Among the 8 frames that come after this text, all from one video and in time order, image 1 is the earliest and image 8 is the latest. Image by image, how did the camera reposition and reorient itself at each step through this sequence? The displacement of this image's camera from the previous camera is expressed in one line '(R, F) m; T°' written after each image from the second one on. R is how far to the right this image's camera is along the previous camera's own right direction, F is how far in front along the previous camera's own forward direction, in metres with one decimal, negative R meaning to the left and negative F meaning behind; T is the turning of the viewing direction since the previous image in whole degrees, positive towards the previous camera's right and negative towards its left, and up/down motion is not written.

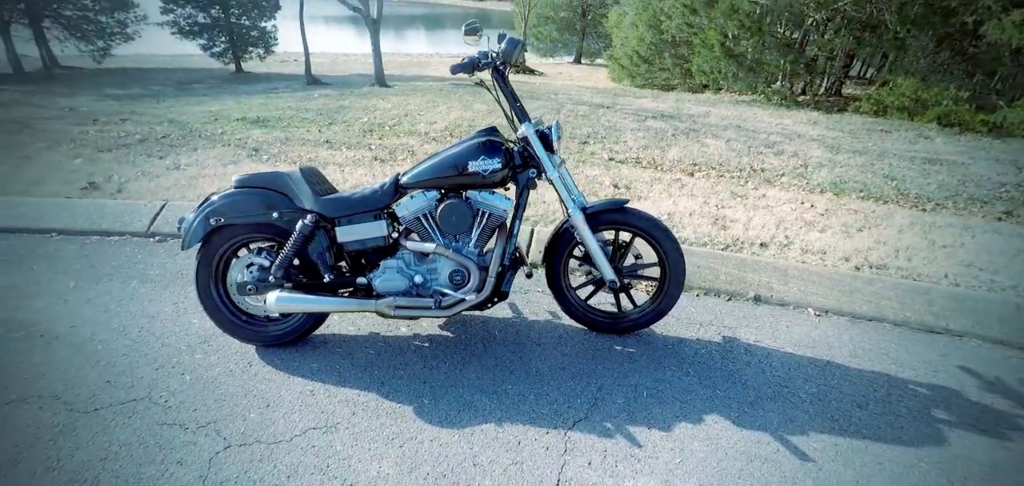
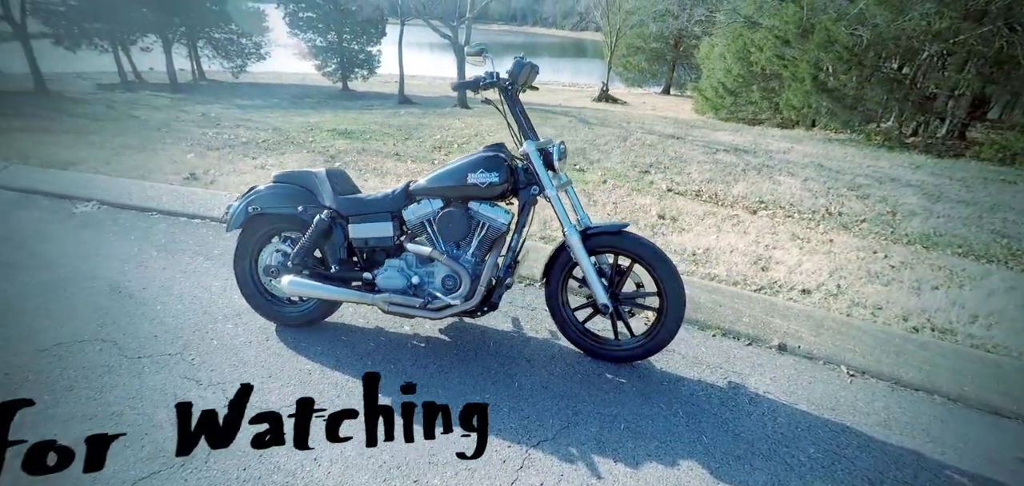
(+0.6, -0.1) m; -11°
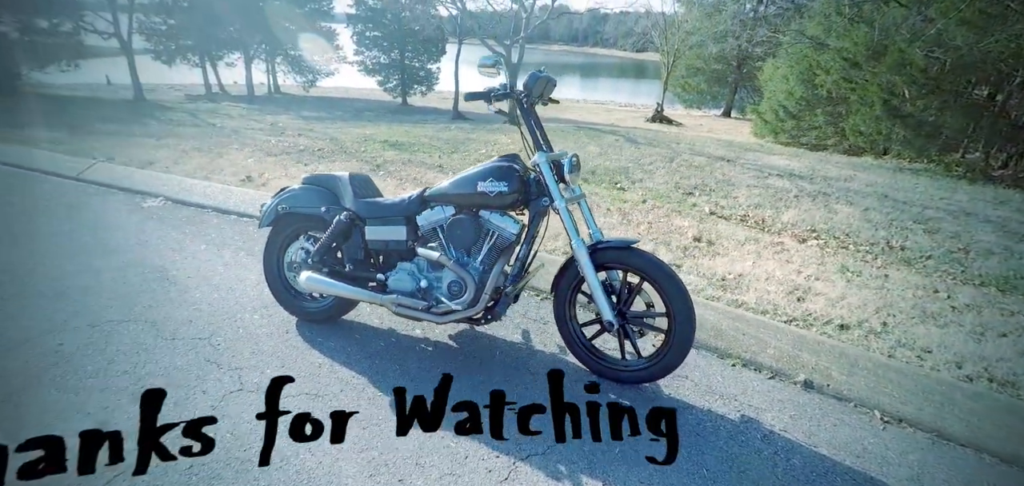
(+0.3, 0.0) m; -7°
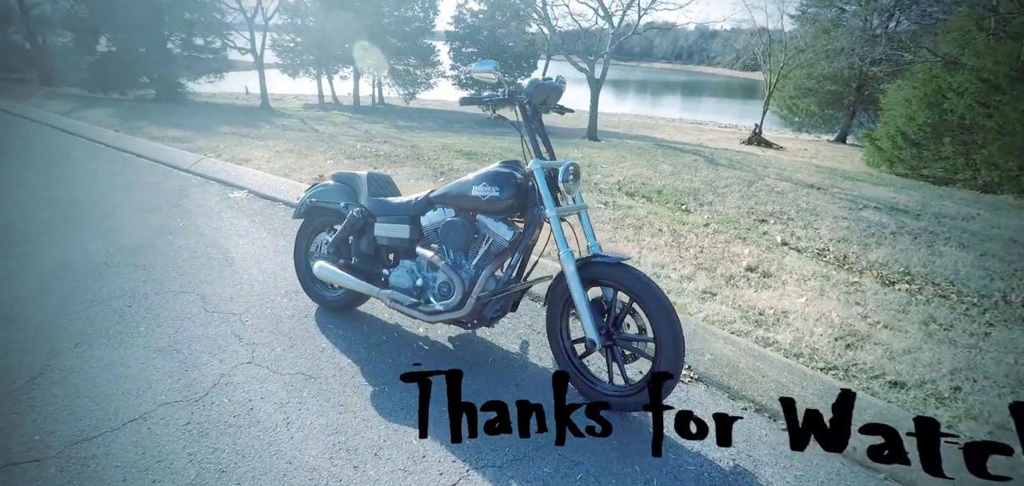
(+0.6, +0.1) m; -12°
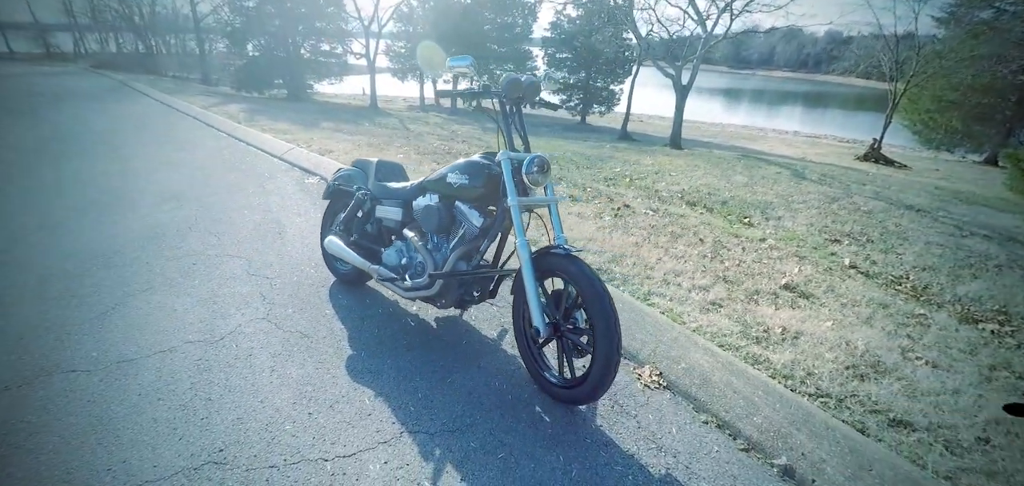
(+0.8, 0.0) m; -13°
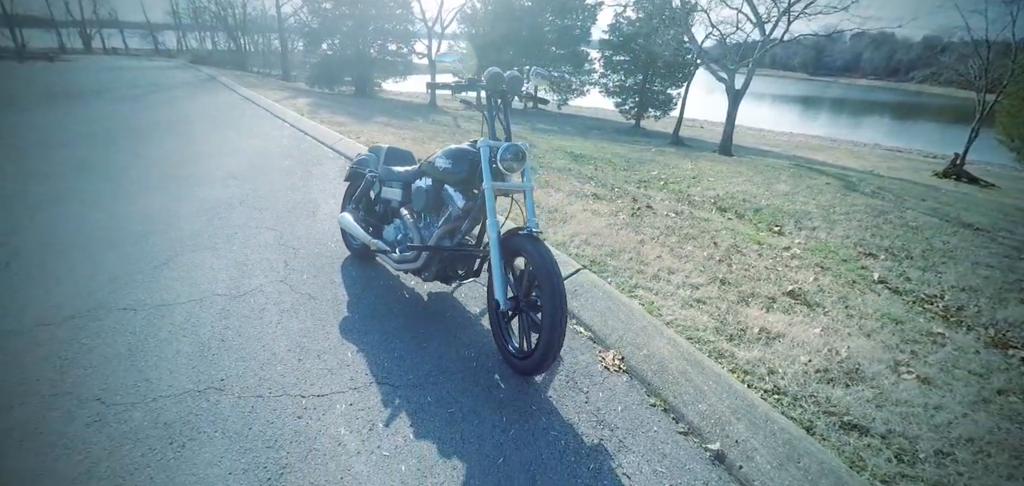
(+0.5, -0.1) m; -8°
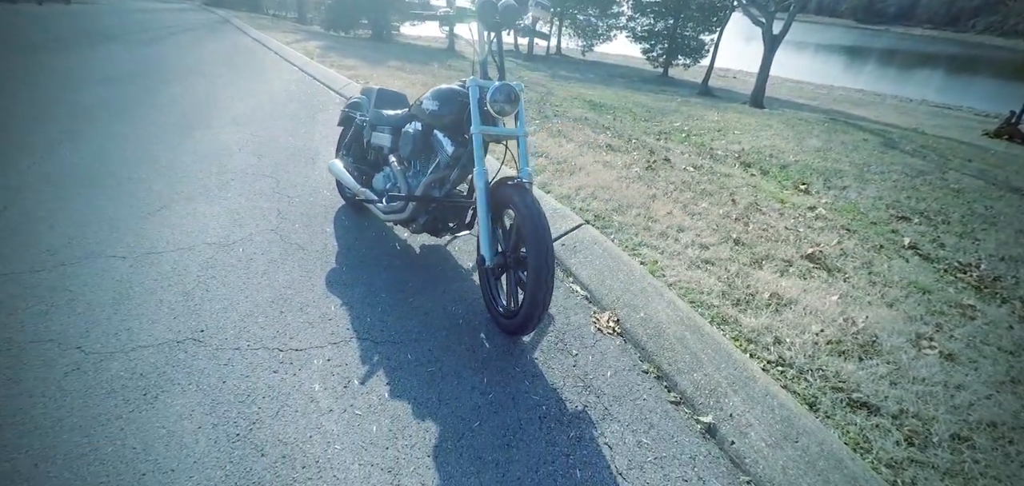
(+0.2, +0.2) m; -3°
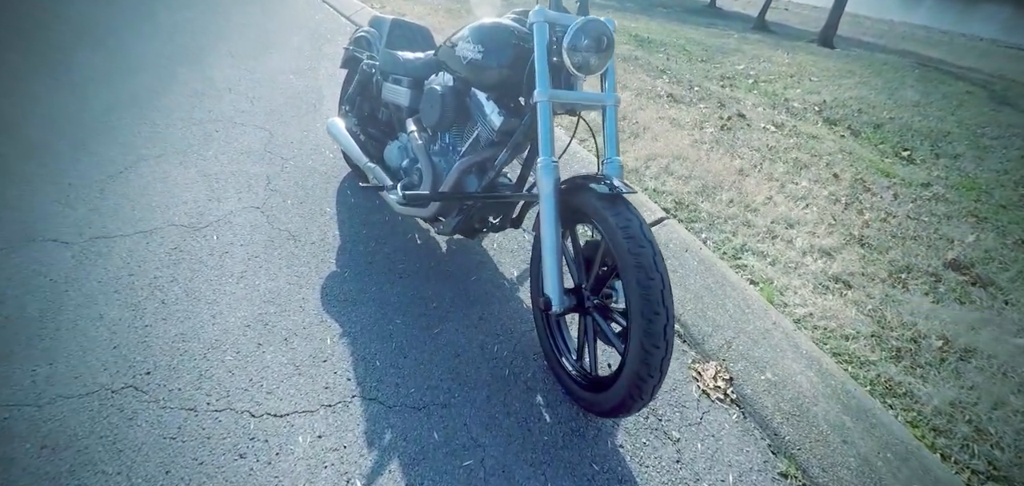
(-0.2, +0.9) m; -1°
